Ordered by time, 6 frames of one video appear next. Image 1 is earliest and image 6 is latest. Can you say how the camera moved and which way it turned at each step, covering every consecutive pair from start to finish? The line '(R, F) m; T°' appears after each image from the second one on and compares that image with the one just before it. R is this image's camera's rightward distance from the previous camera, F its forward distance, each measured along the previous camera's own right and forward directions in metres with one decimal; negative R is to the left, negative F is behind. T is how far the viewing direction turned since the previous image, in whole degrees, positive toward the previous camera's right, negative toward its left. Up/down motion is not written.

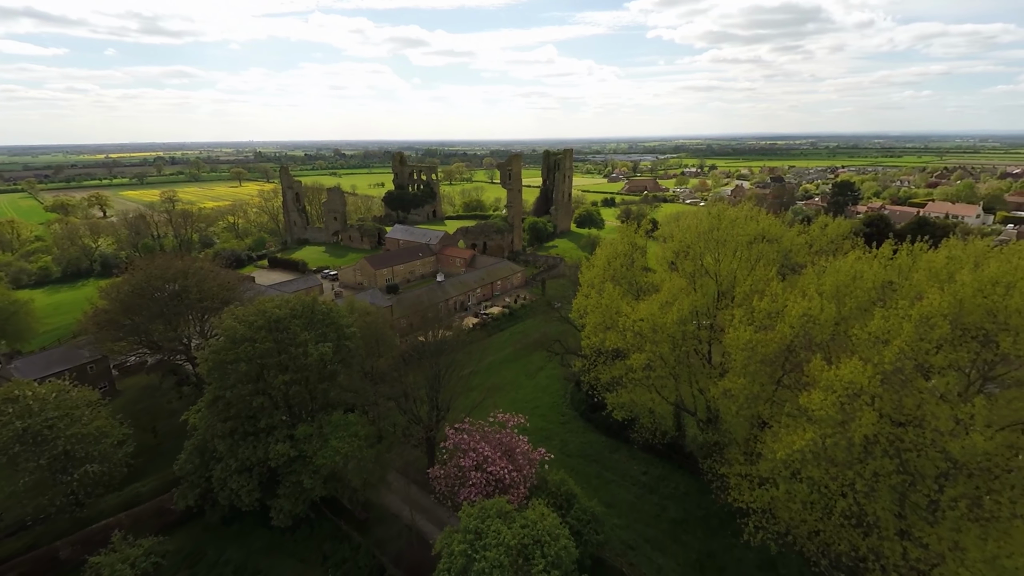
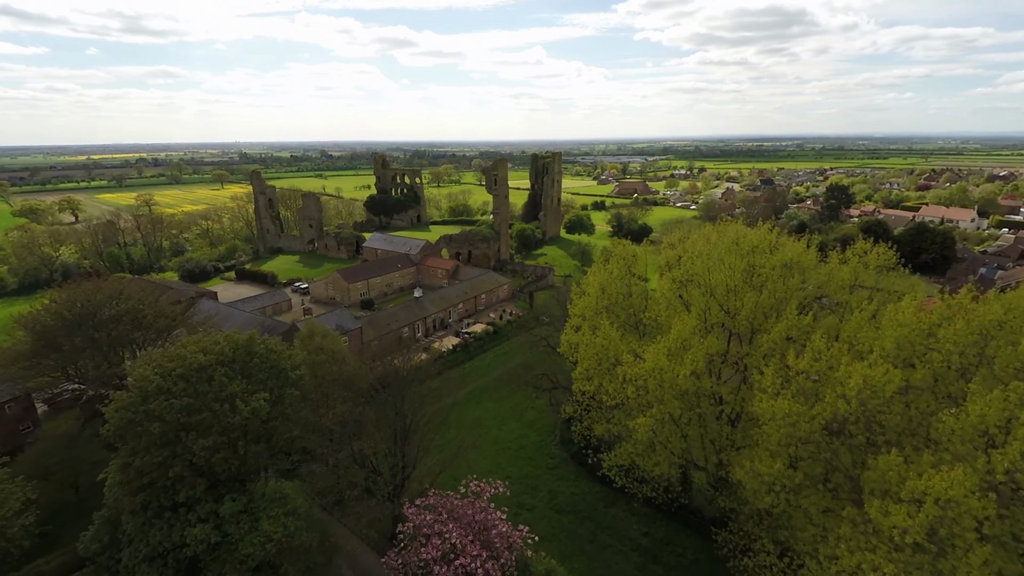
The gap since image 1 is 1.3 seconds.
(+0.5, +3.7) m; +1°
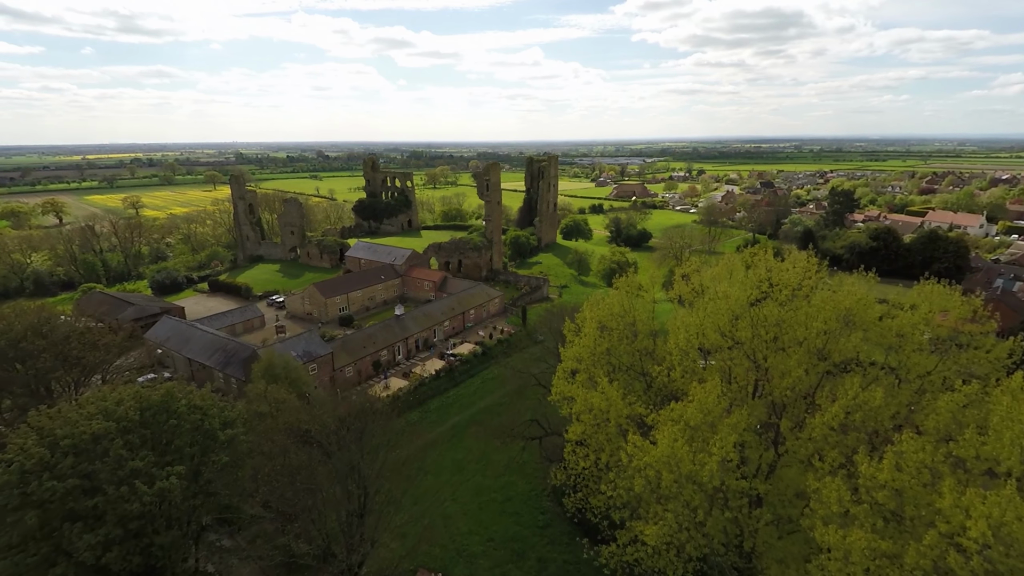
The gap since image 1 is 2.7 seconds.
(+0.6, +3.7) m; 0°
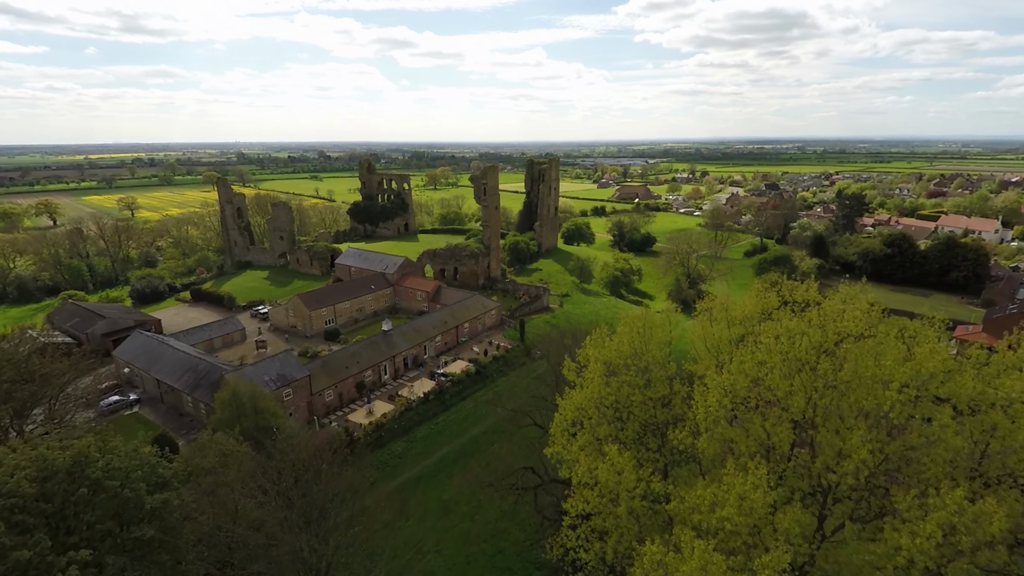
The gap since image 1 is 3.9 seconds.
(+0.4, +2.9) m; 0°
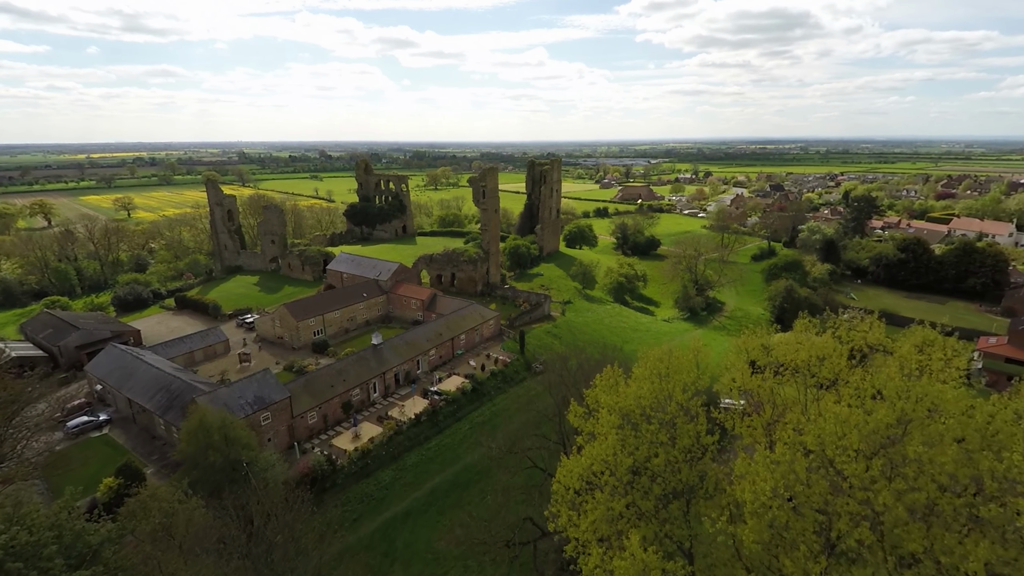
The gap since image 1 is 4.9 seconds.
(+0.1, +2.5) m; 0°
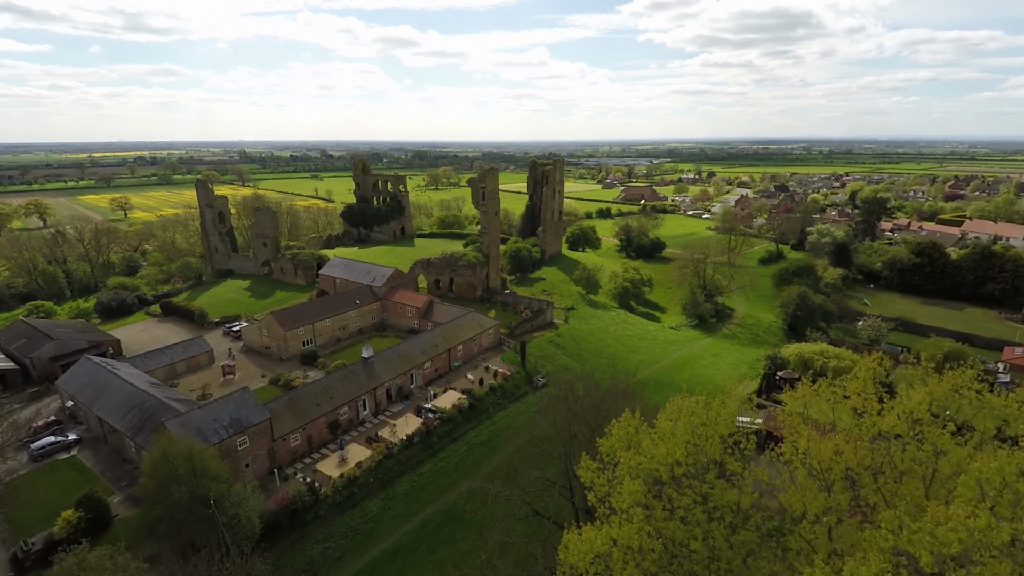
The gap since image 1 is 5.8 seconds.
(+0.1, +2.3) m; 0°
